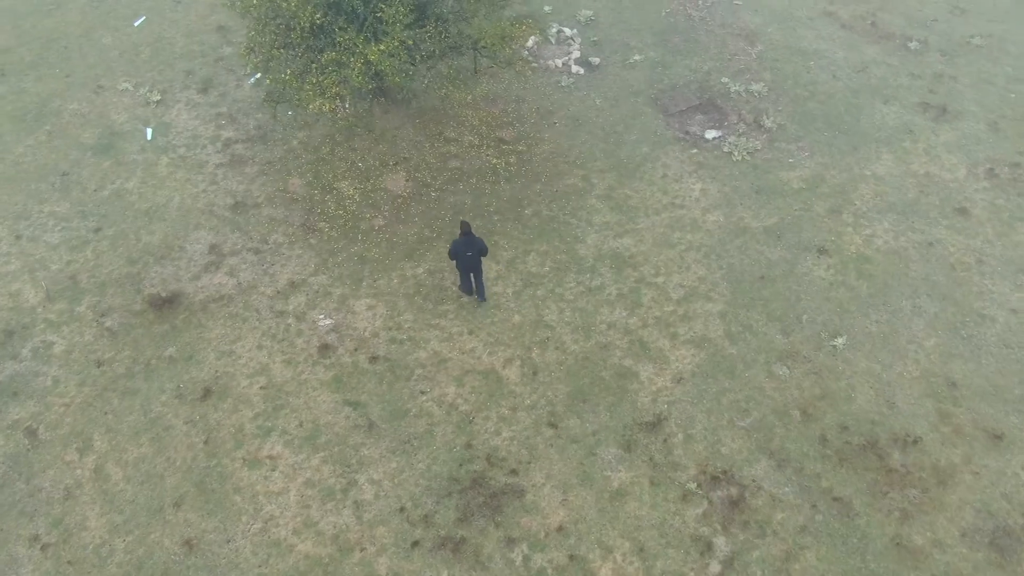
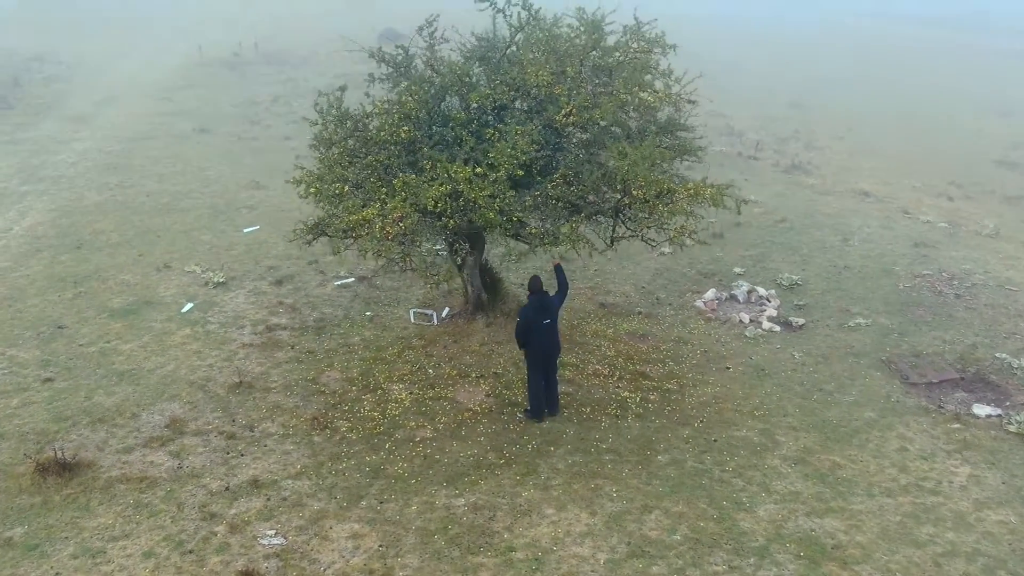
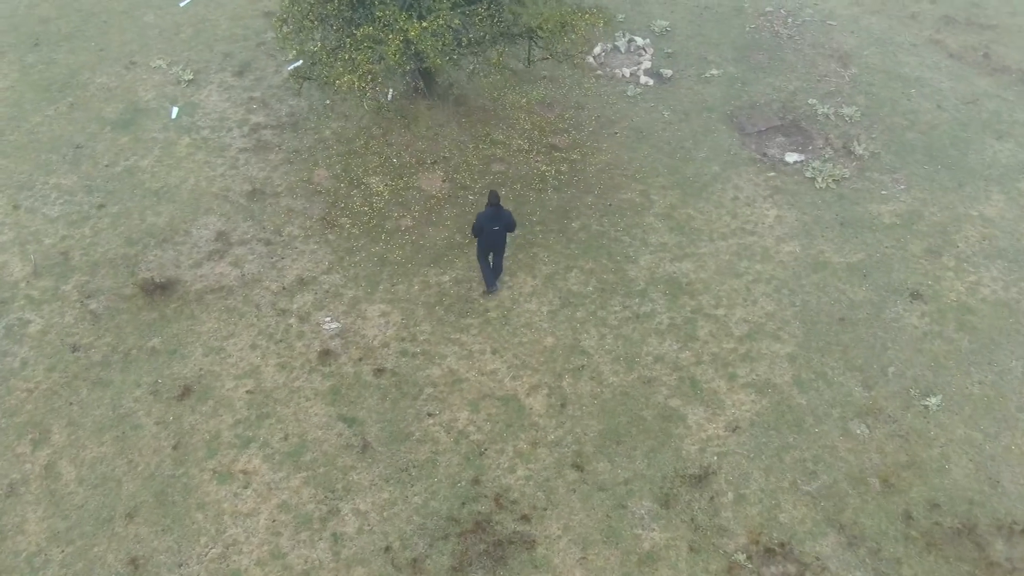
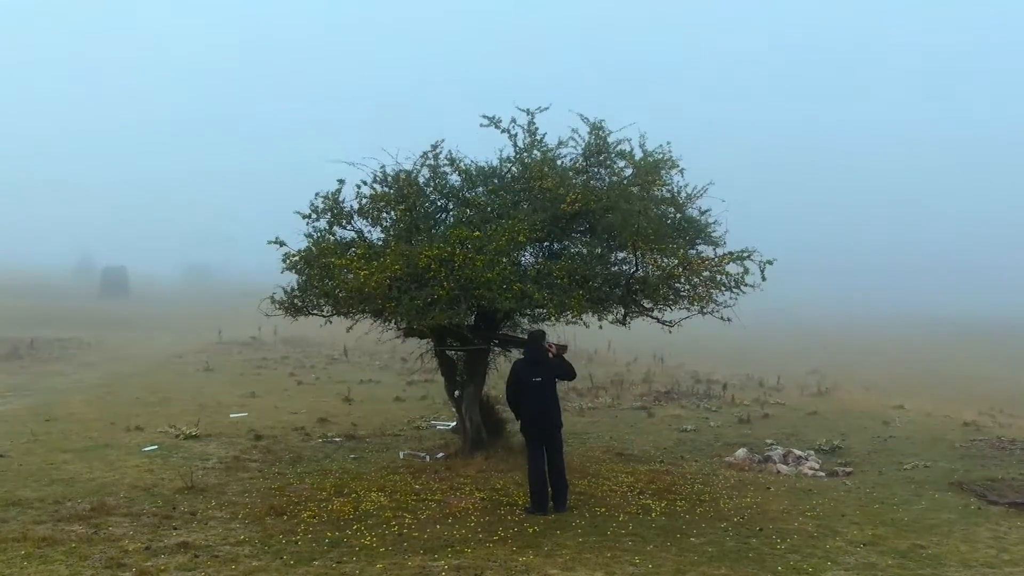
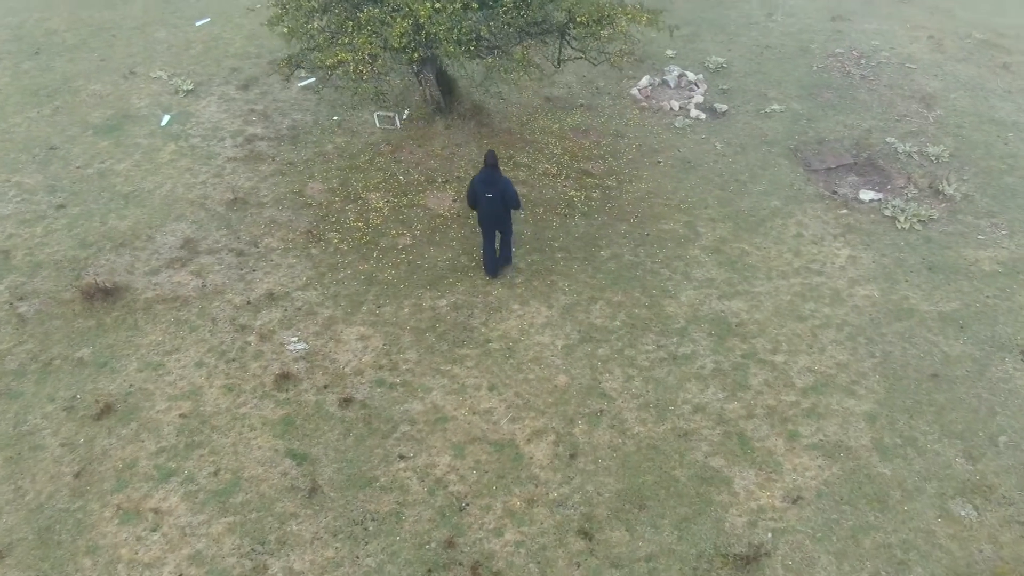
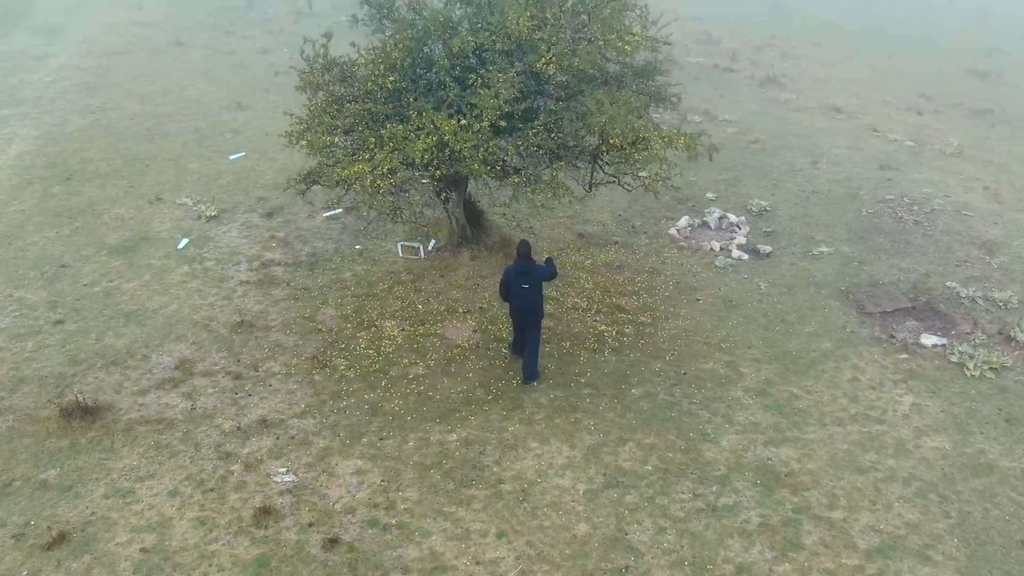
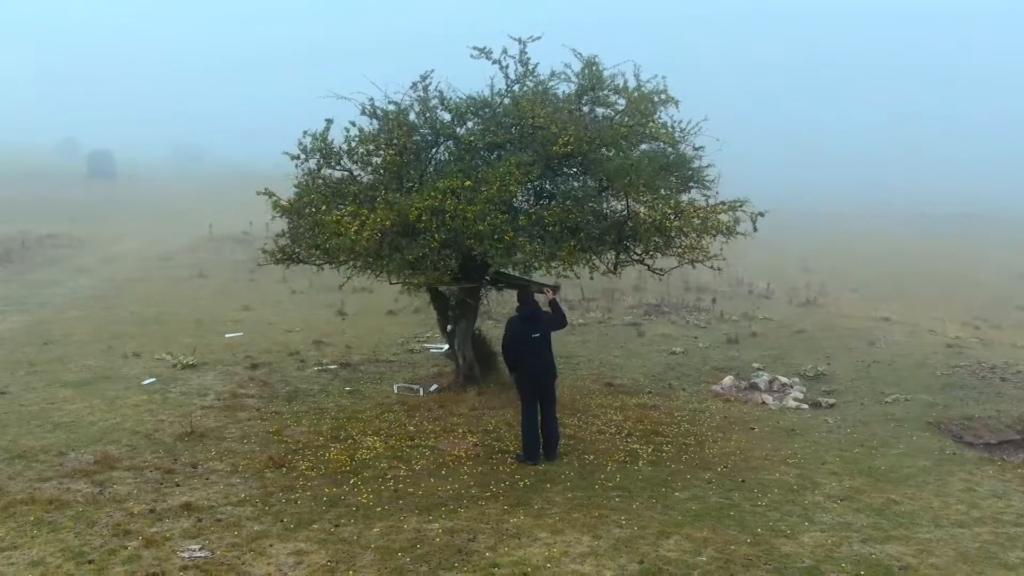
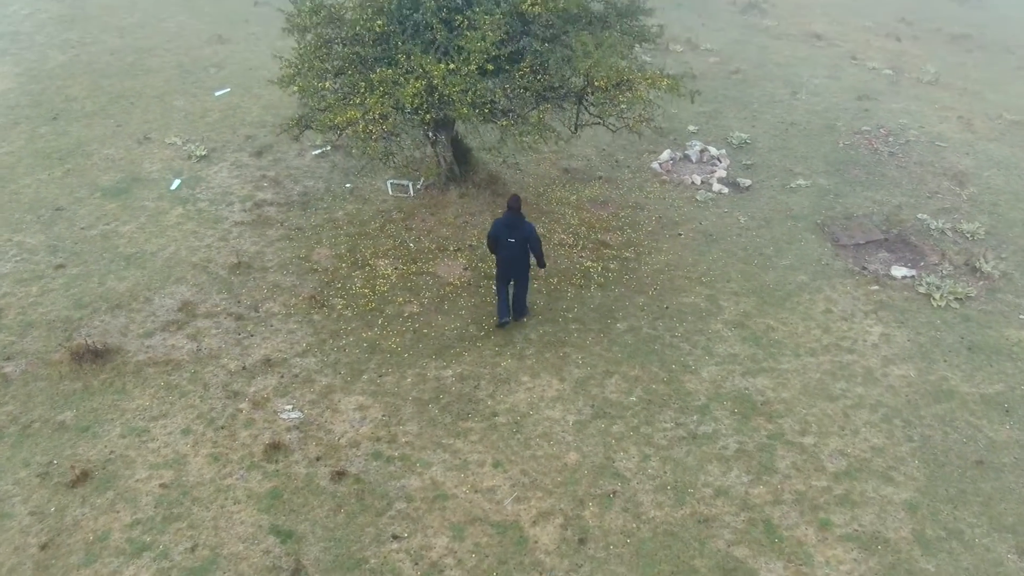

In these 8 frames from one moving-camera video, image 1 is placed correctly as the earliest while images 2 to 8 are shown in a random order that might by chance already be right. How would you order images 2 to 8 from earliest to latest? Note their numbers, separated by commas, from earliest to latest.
3, 5, 8, 6, 2, 7, 4
